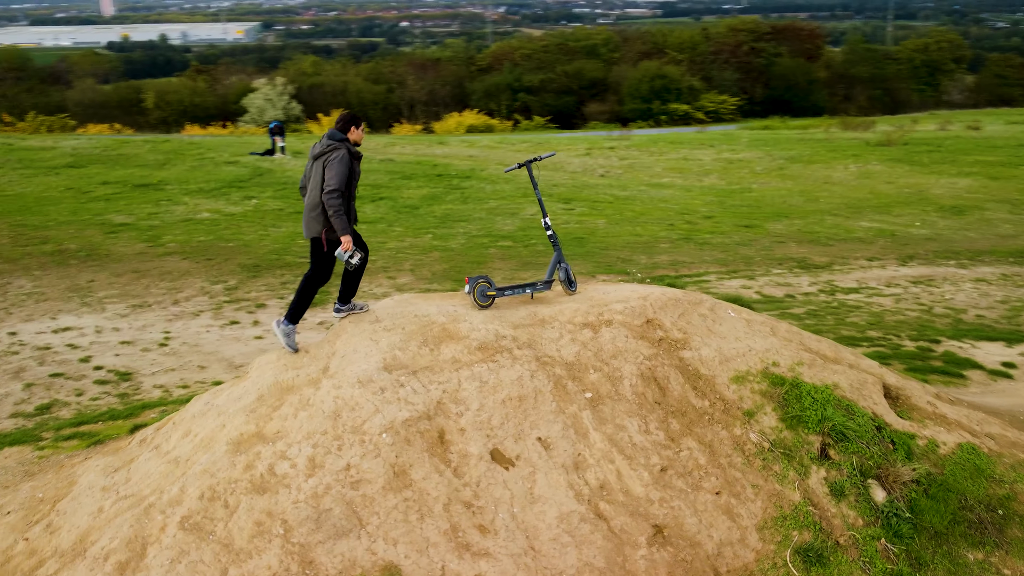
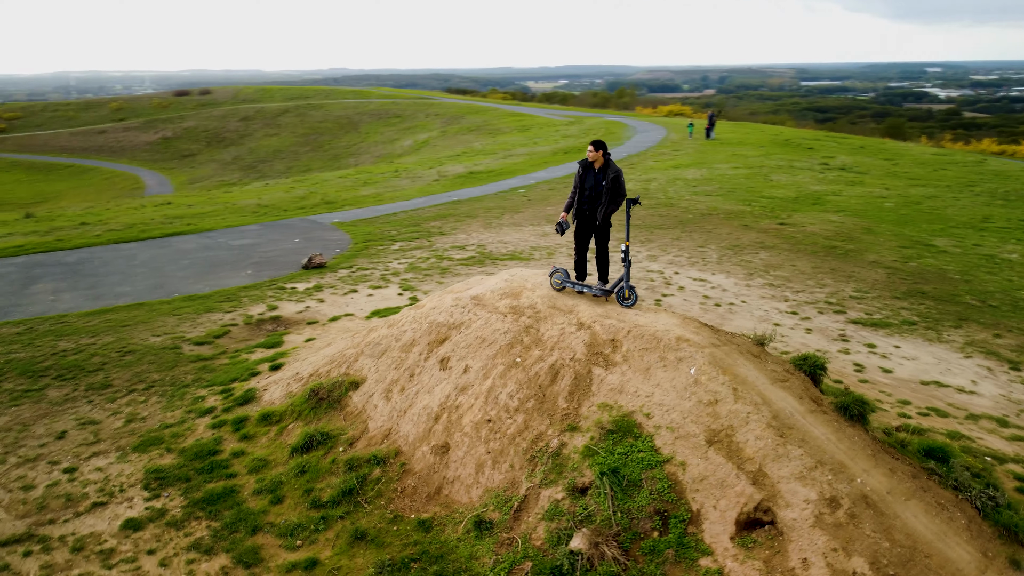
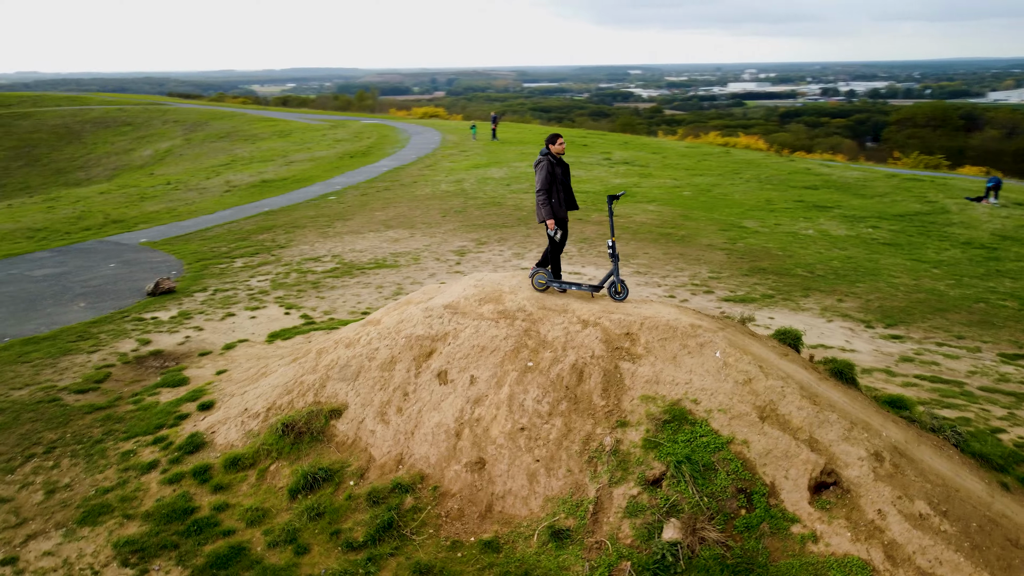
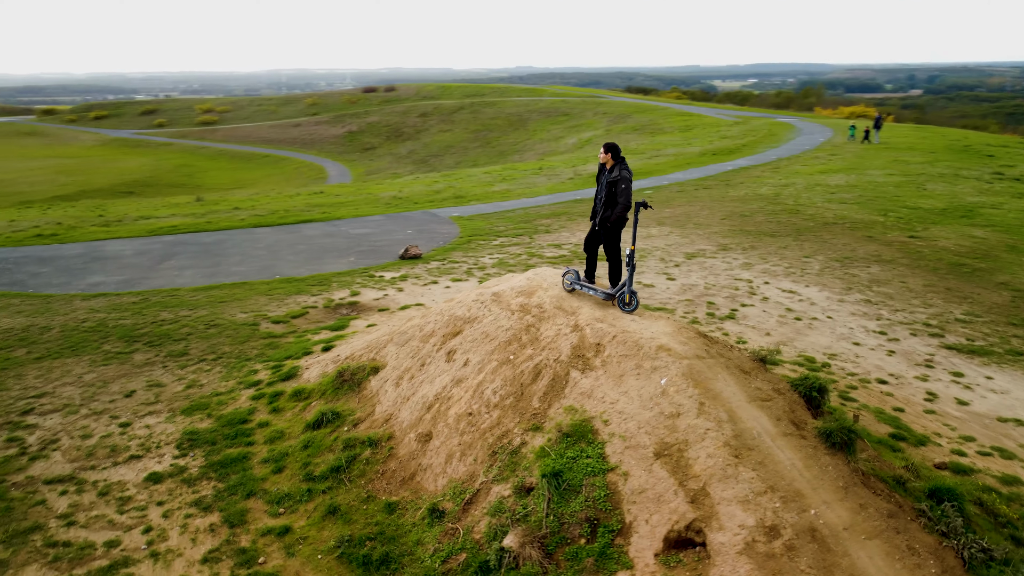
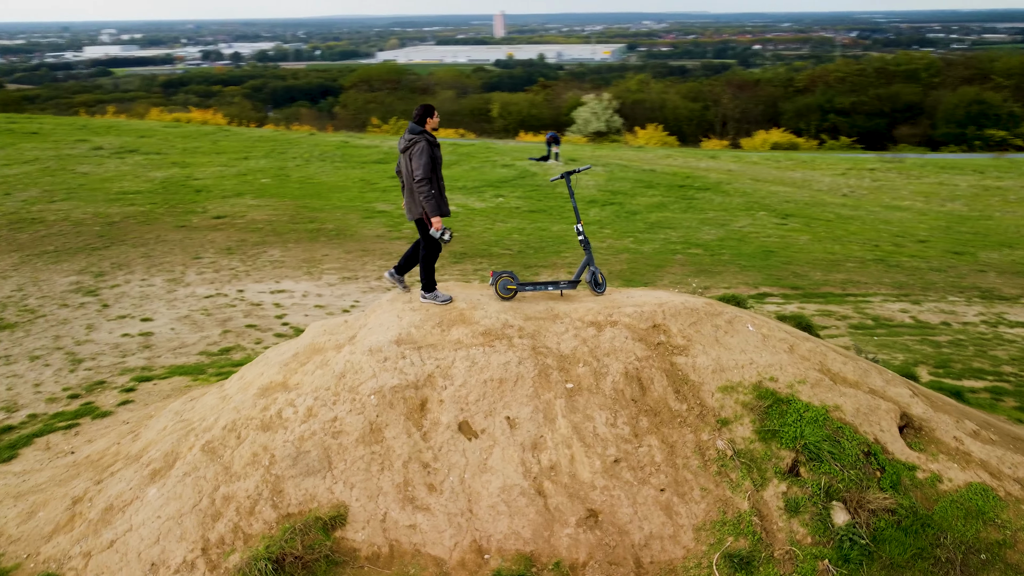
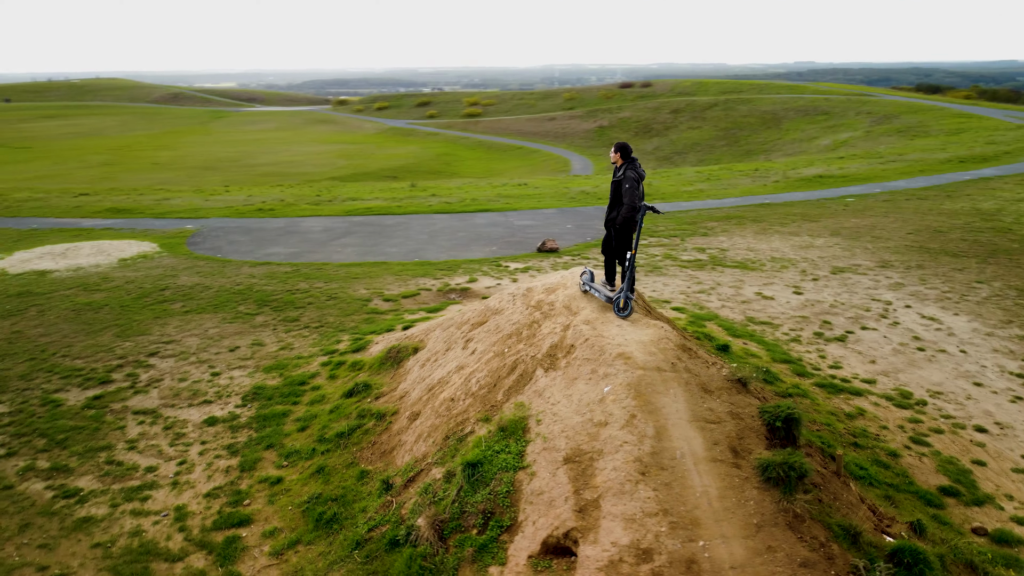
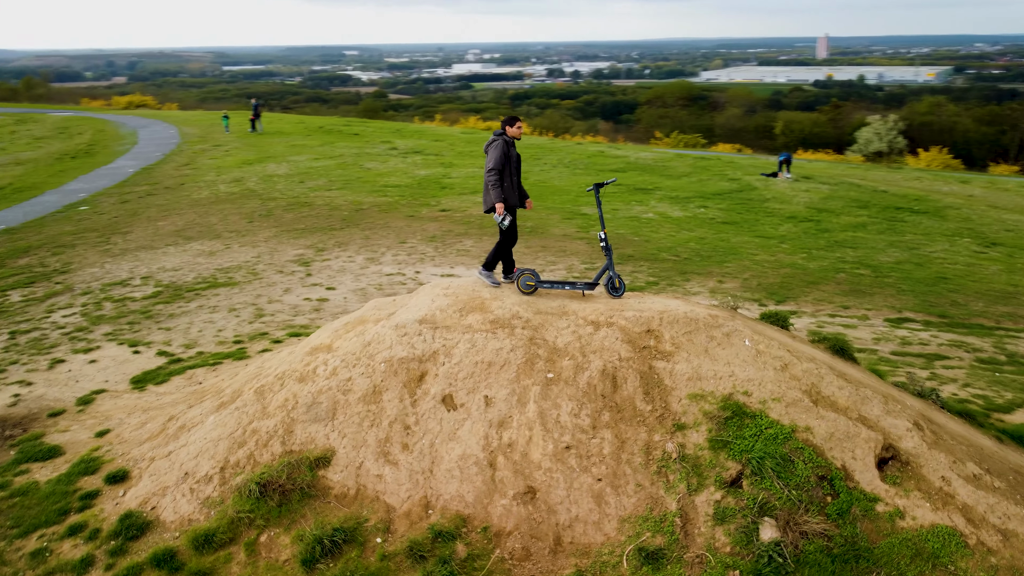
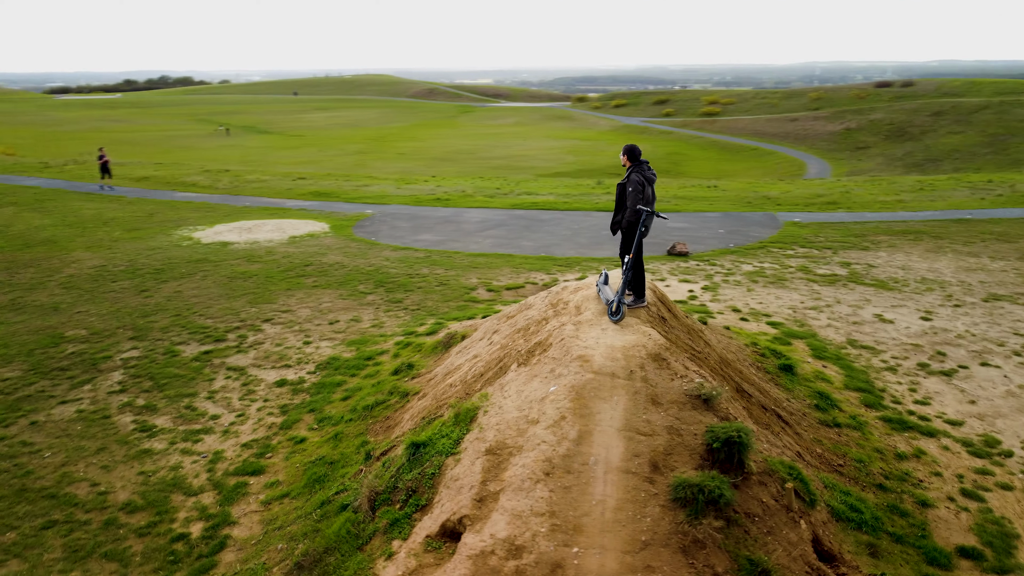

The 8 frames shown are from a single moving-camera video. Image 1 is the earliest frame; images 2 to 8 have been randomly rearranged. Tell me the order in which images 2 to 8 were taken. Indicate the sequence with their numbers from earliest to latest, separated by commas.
5, 7, 3, 2, 4, 6, 8
